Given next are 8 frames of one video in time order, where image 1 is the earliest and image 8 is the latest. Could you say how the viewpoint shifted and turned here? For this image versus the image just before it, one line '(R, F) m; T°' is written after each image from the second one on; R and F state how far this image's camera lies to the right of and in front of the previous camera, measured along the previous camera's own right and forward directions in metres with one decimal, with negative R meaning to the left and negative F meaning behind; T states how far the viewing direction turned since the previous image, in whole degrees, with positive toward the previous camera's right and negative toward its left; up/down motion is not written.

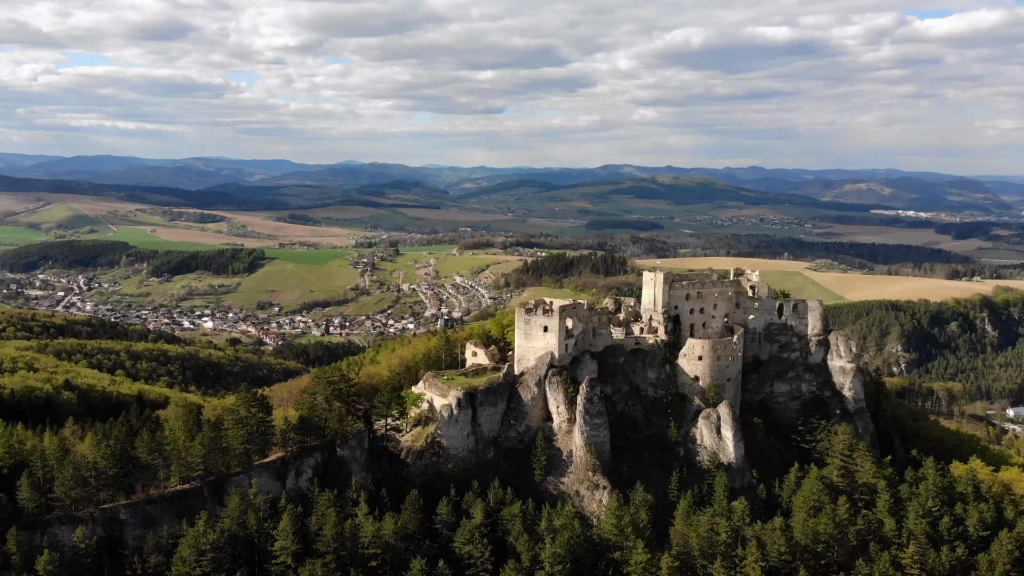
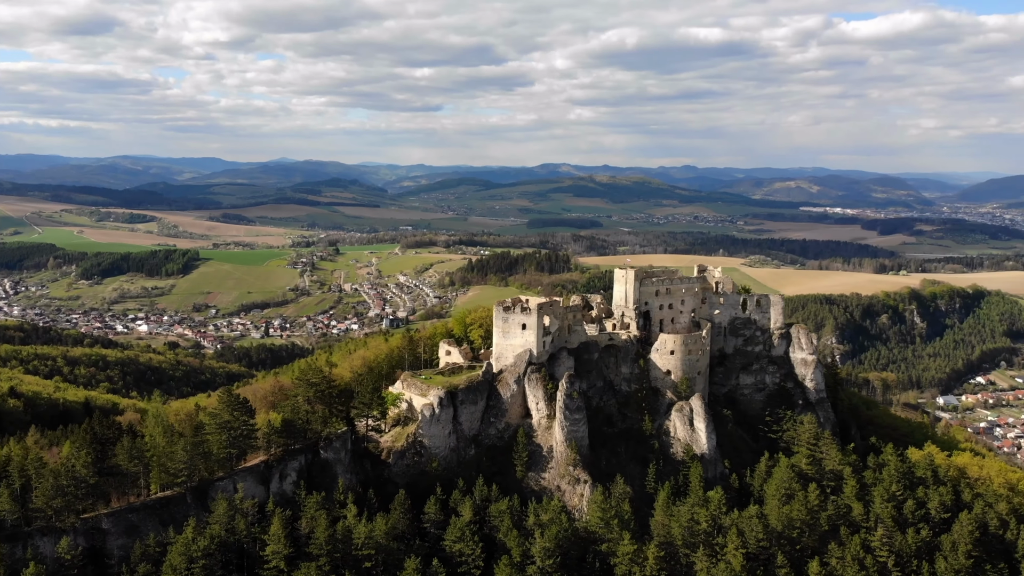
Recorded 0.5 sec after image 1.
(-1.6, -0.1) m; +4°
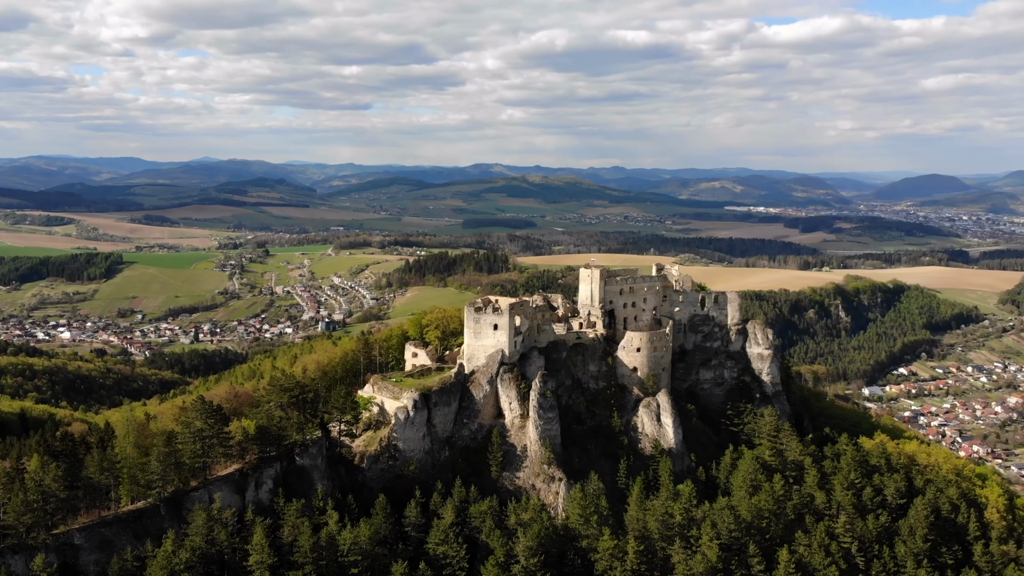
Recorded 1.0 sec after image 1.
(-1.6, 0.0) m; +5°
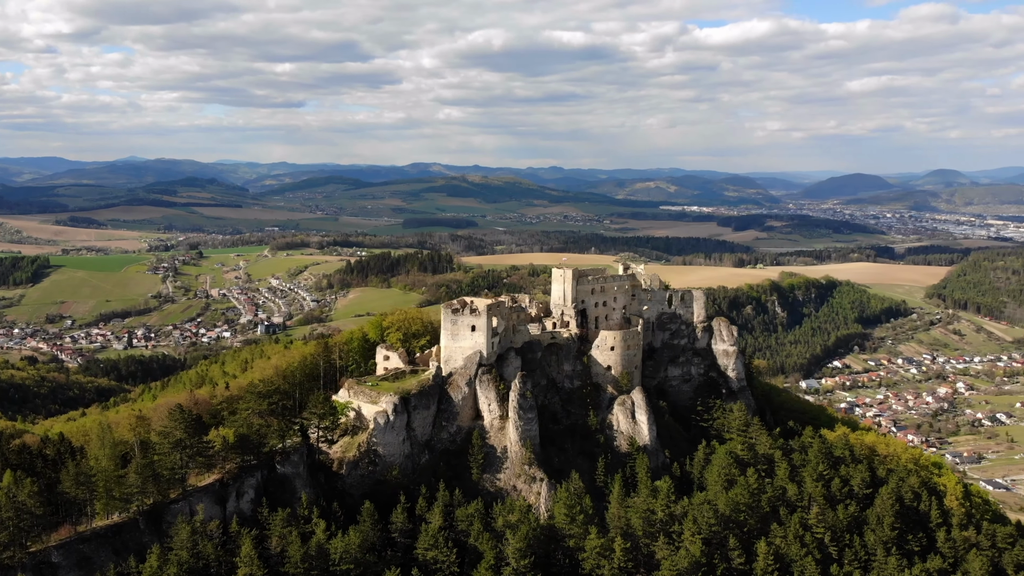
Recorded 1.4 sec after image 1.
(-1.6, +0.2) m; +4°
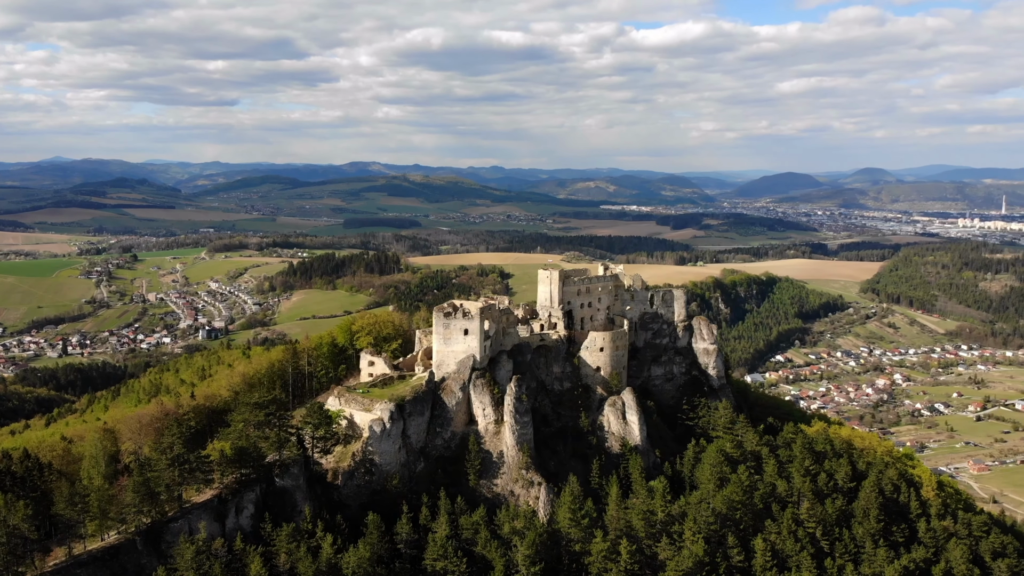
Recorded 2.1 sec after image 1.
(-2.1, +0.5) m; +4°
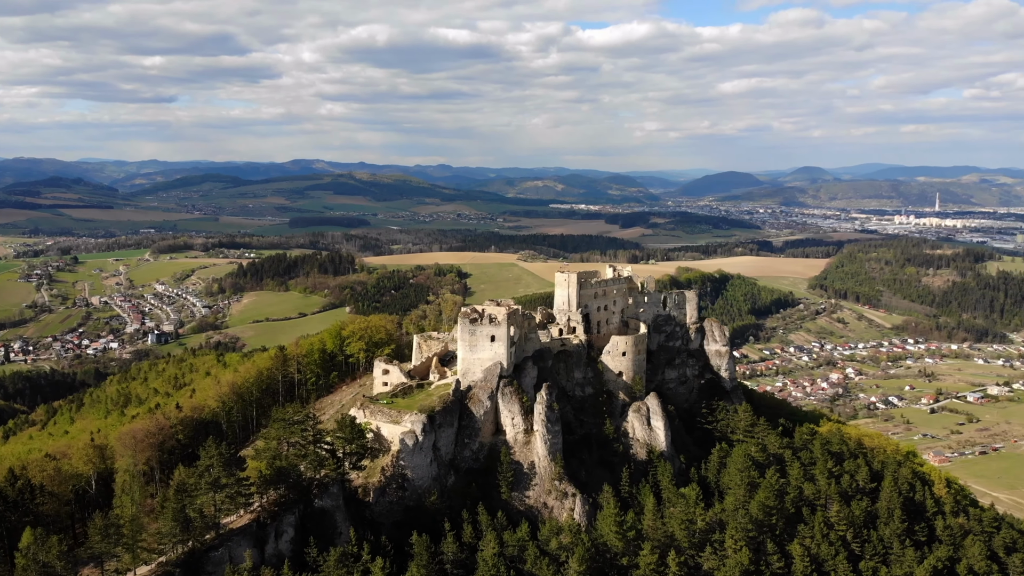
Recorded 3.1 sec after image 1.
(-3.2, +1.3) m; +3°
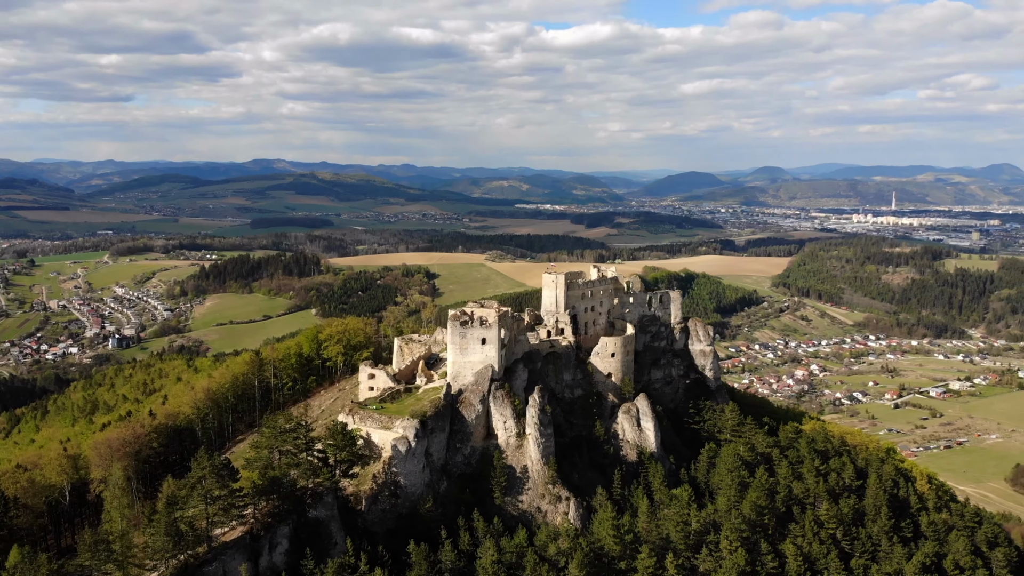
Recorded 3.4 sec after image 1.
(-1.0, +0.5) m; +2°
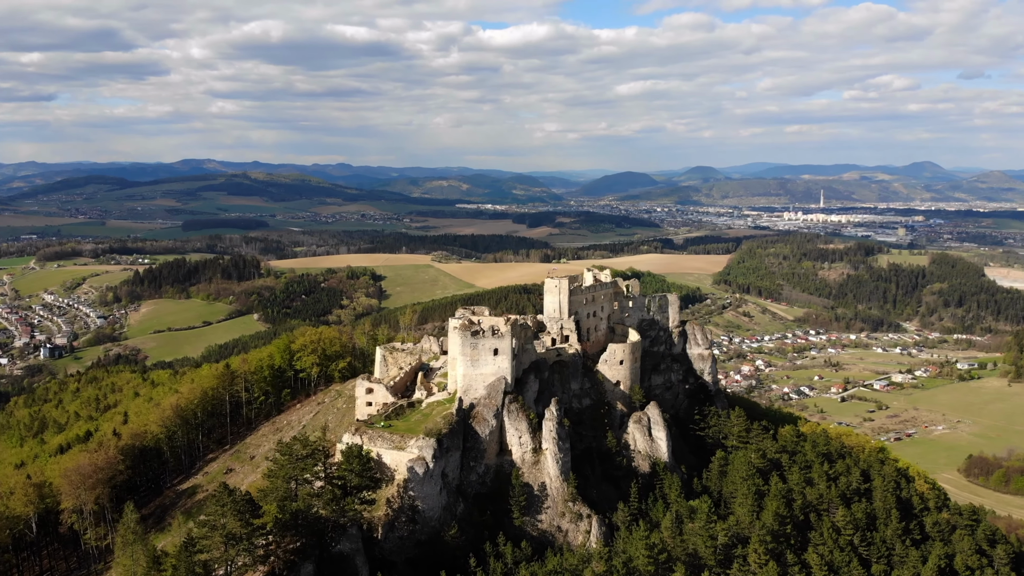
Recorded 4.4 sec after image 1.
(-2.8, +1.9) m; +4°
